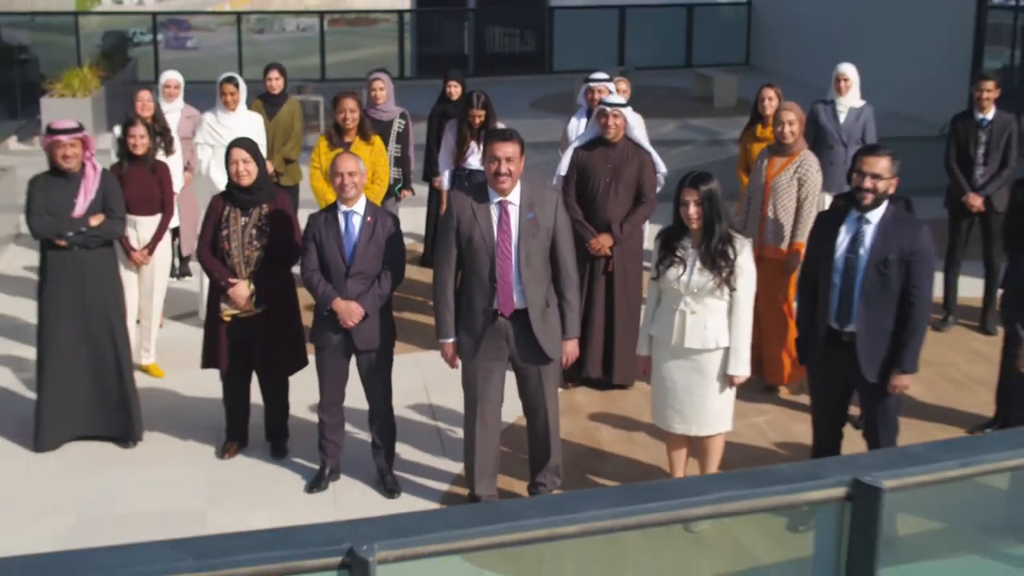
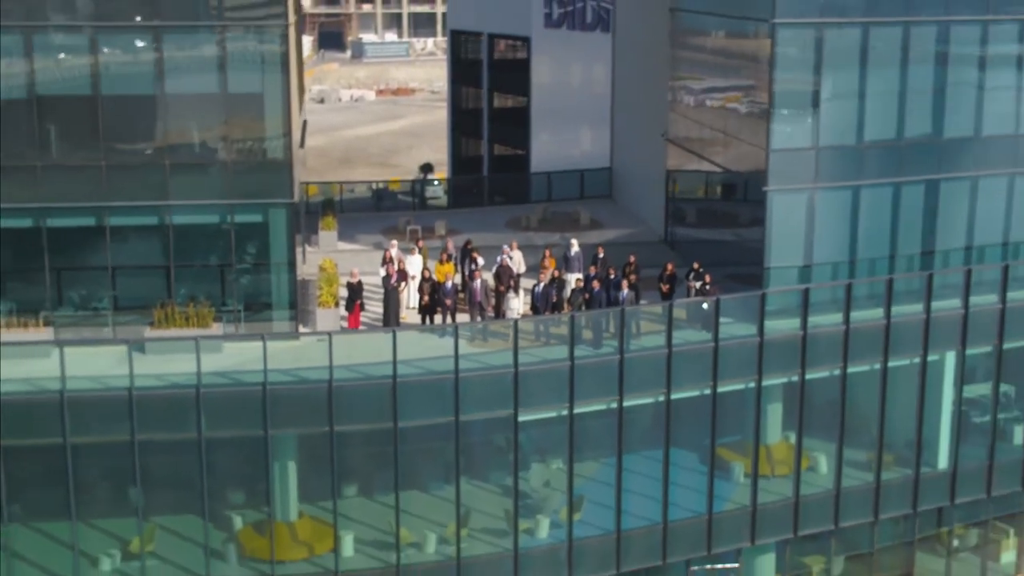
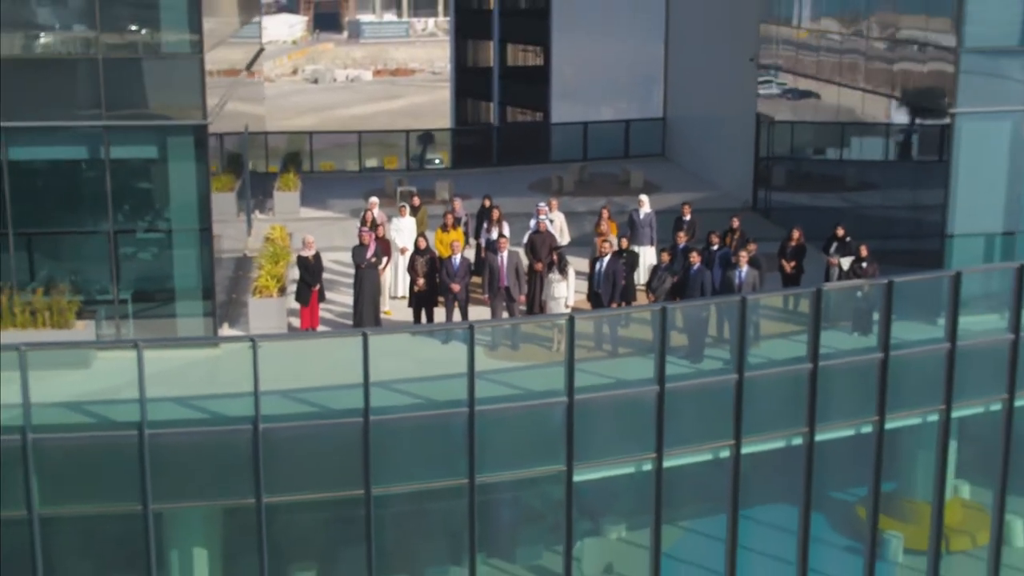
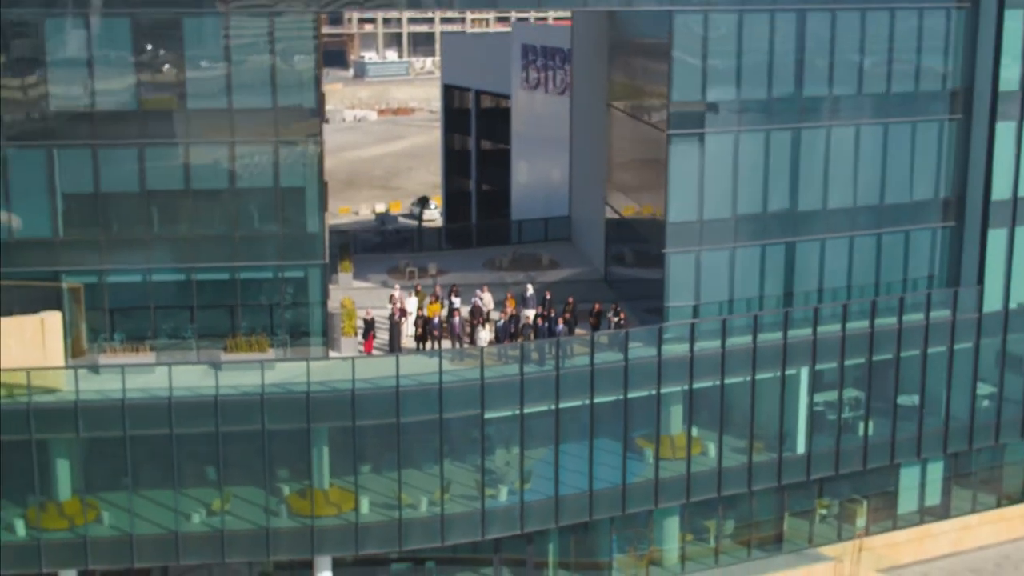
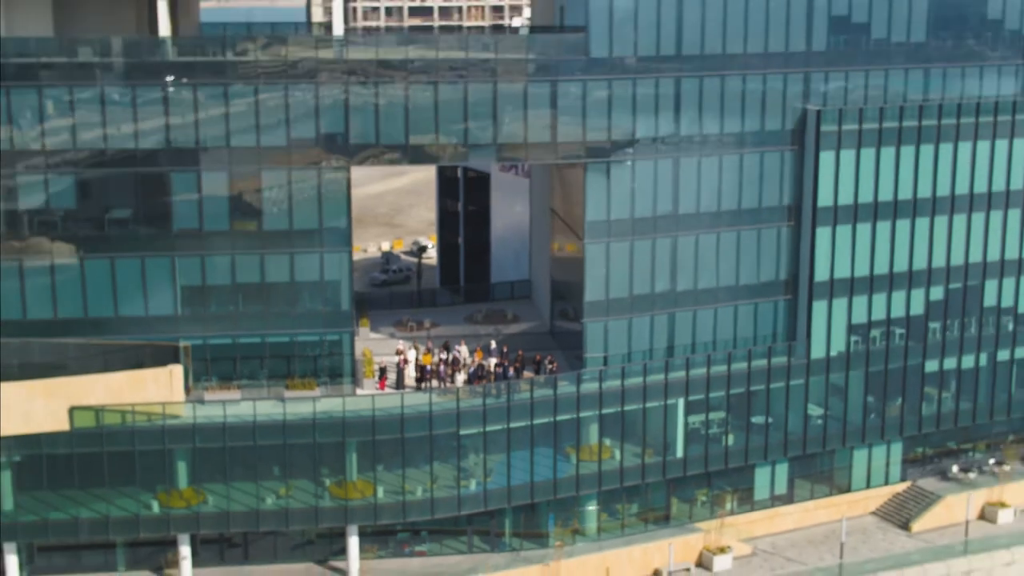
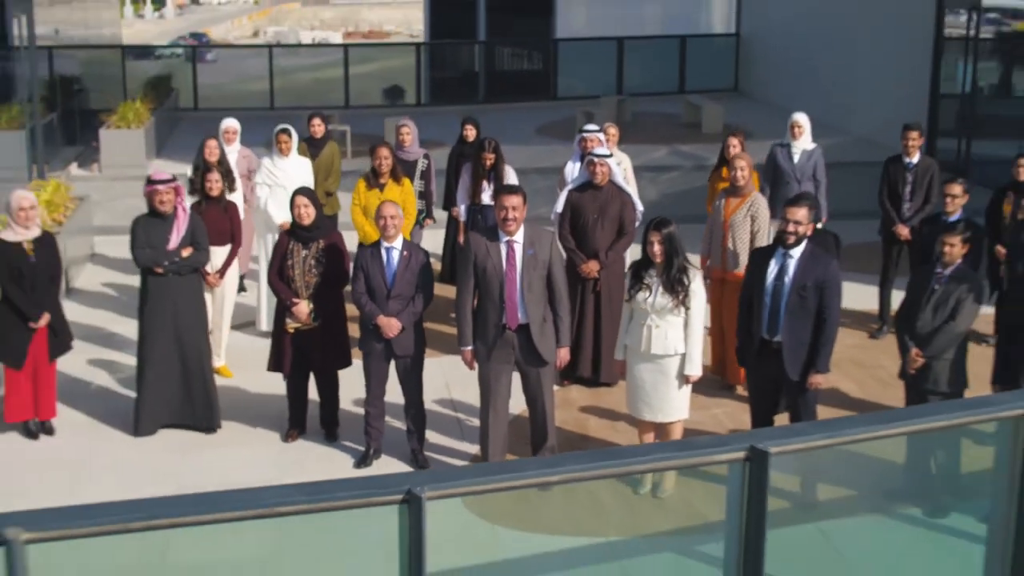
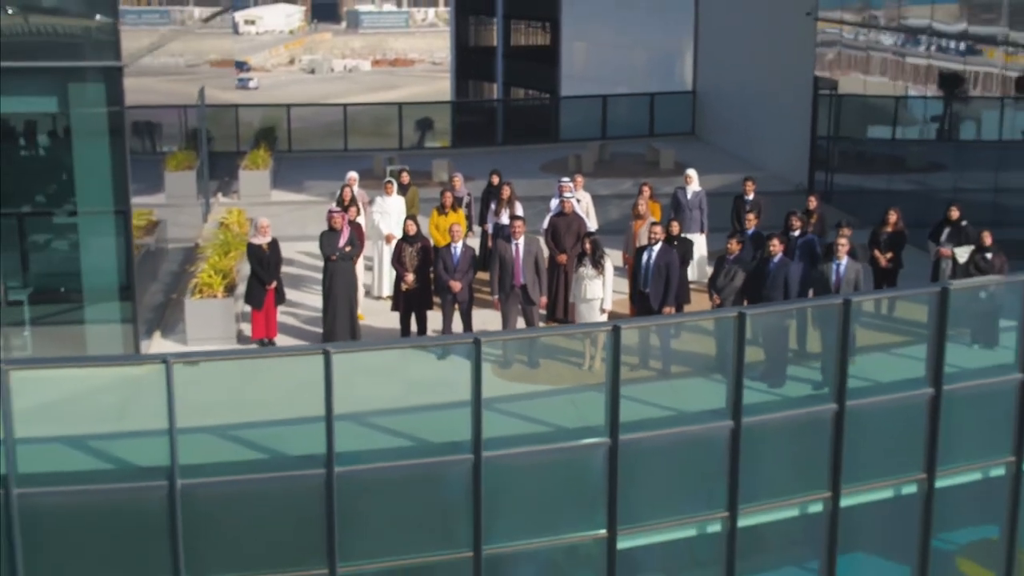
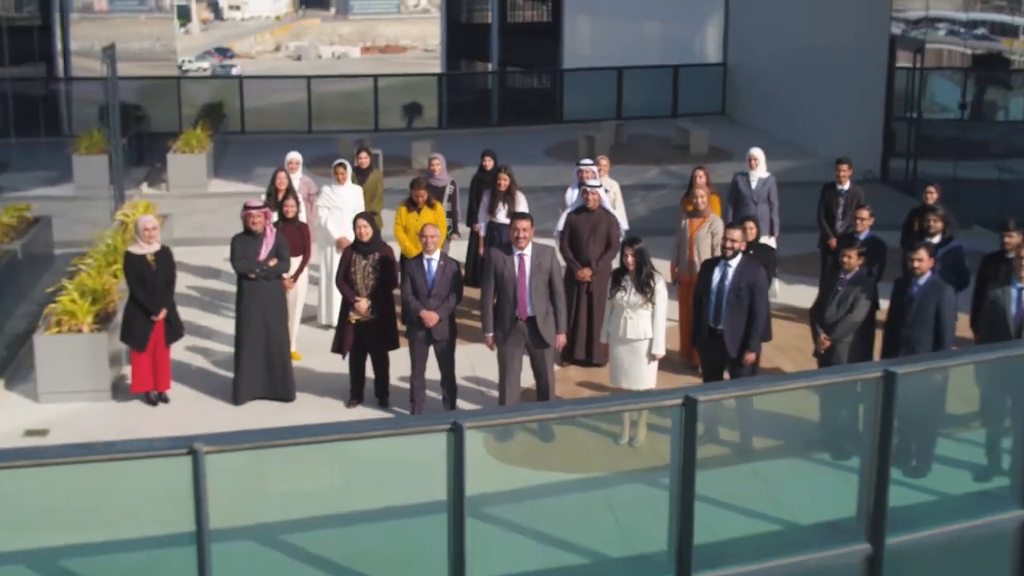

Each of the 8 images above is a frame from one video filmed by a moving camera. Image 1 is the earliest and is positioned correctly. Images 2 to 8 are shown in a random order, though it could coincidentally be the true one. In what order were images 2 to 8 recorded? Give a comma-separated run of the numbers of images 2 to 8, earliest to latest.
6, 8, 7, 3, 2, 4, 5
